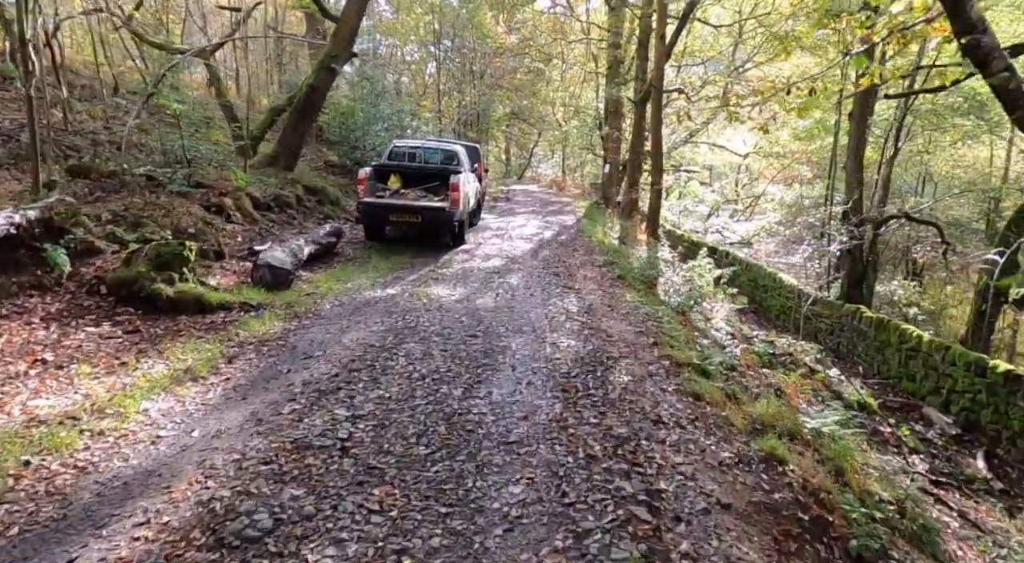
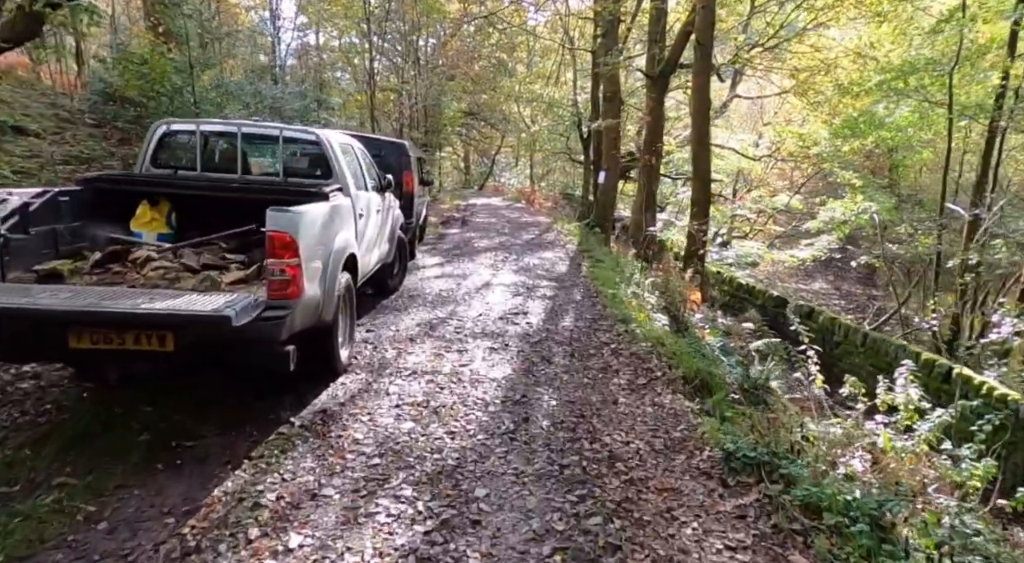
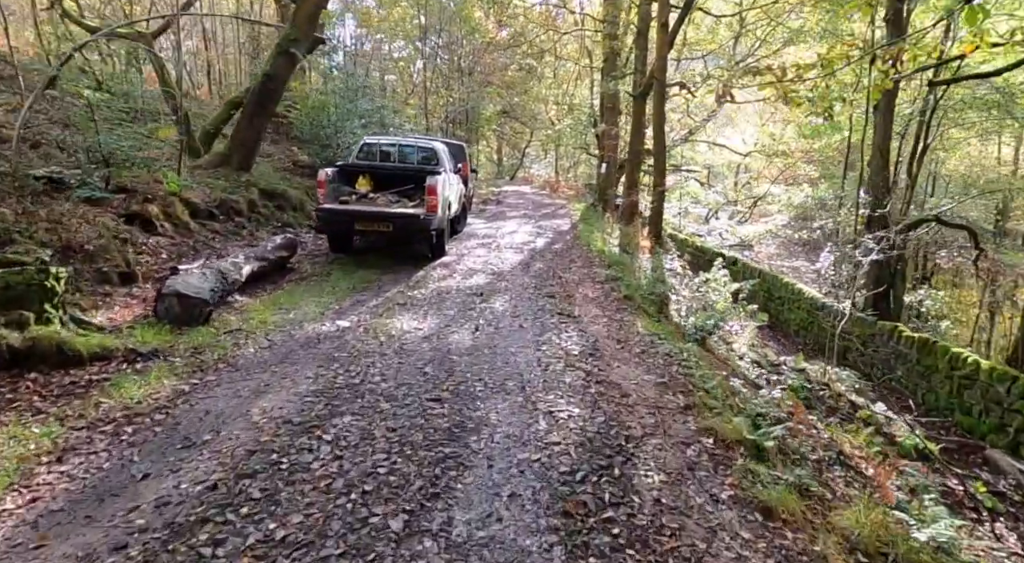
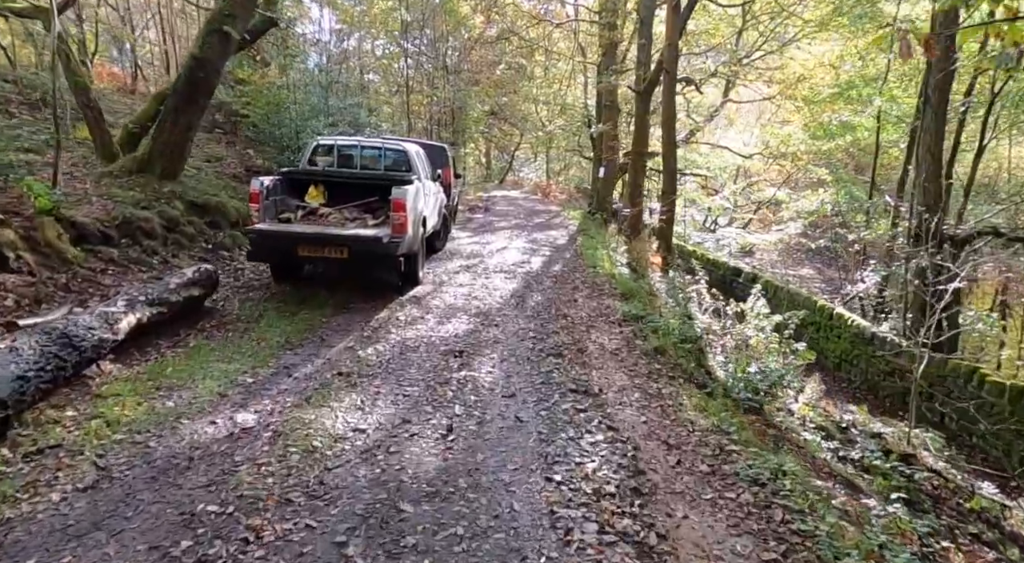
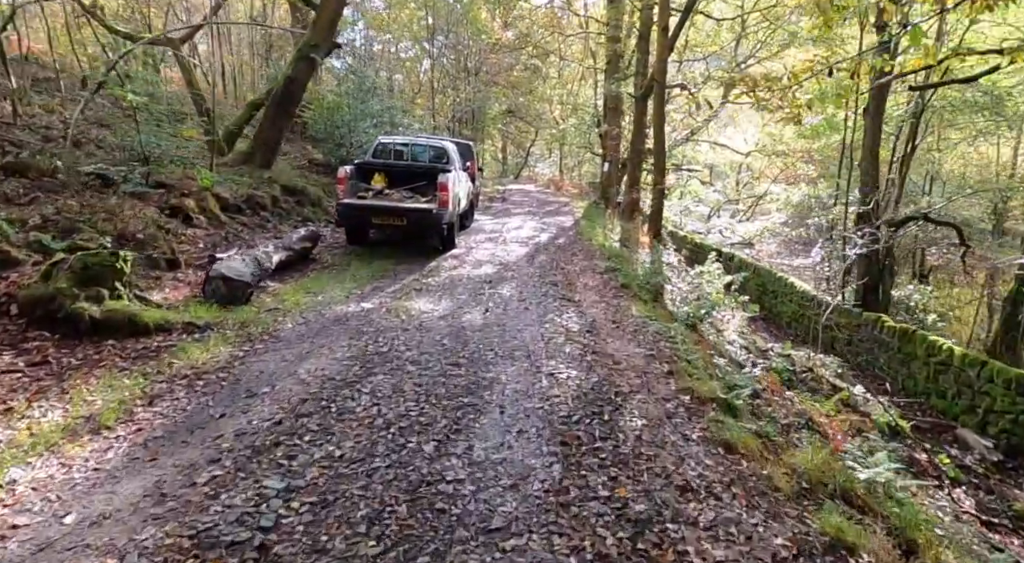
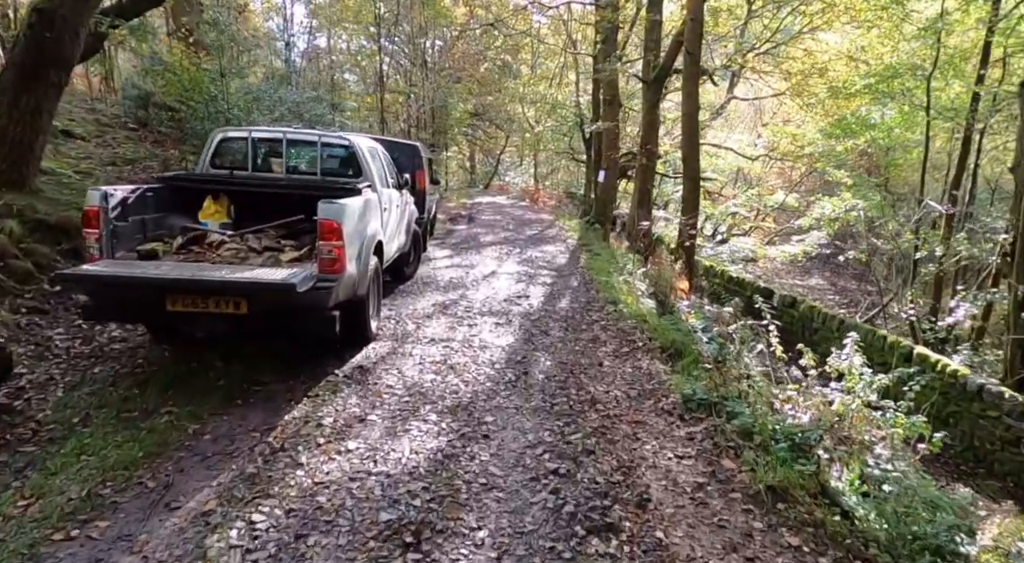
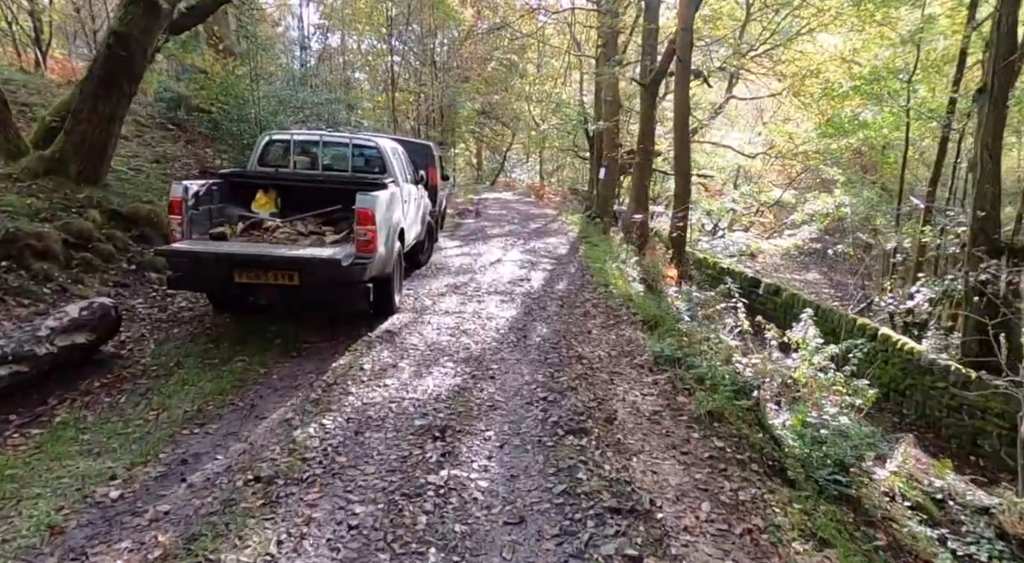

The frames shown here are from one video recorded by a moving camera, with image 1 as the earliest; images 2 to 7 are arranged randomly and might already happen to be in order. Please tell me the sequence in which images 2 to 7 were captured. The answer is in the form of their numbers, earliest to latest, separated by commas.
5, 3, 4, 7, 6, 2
